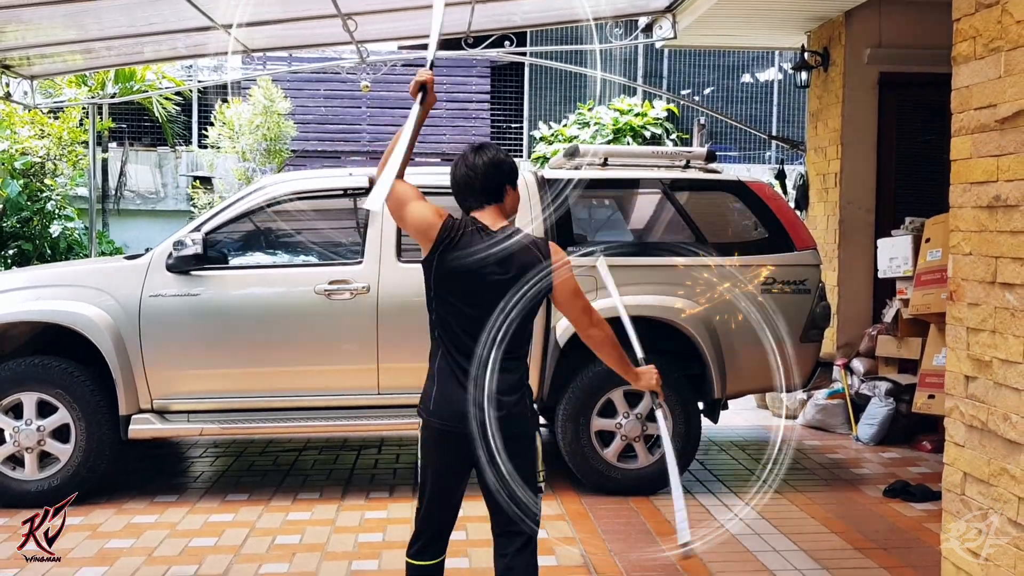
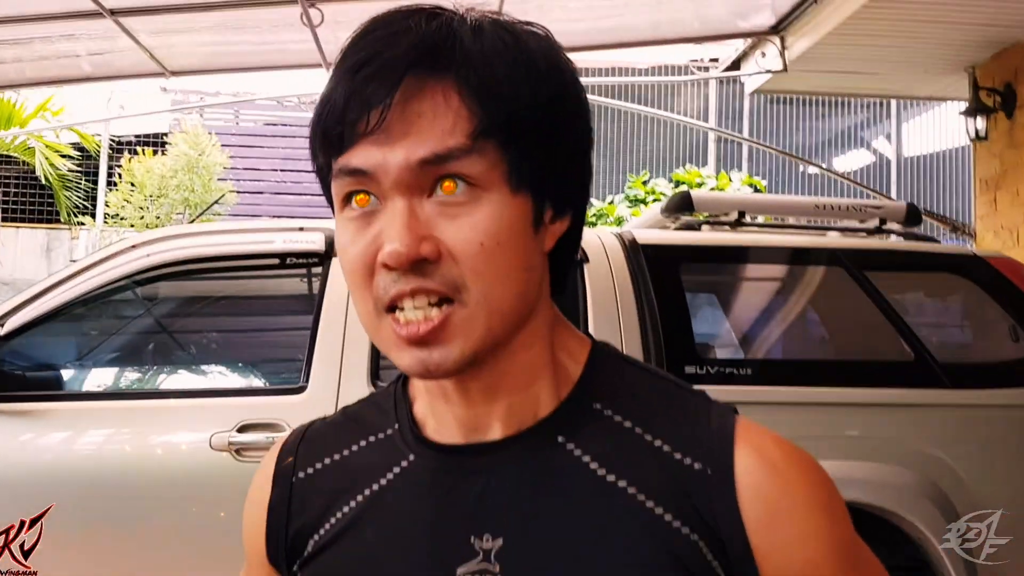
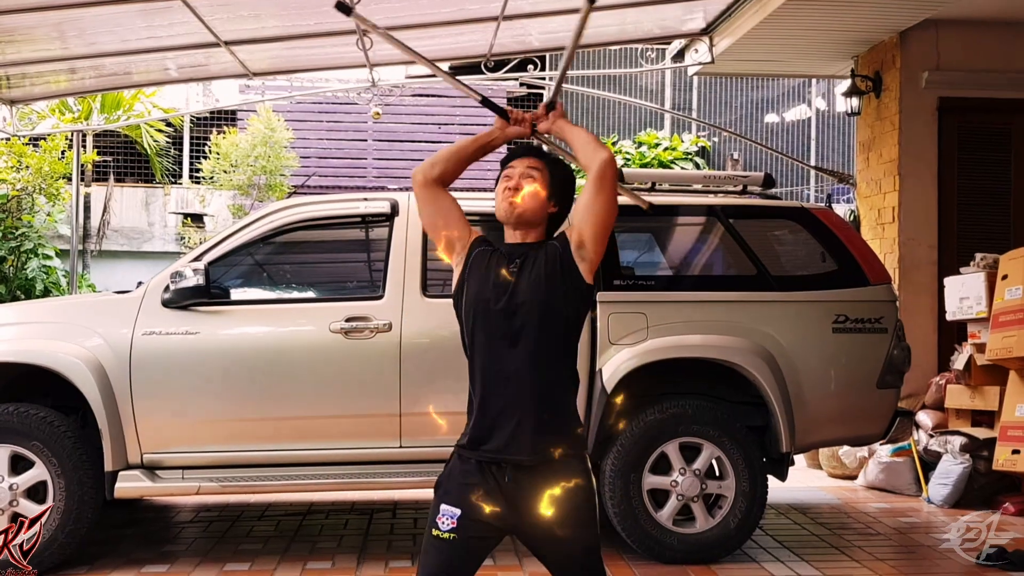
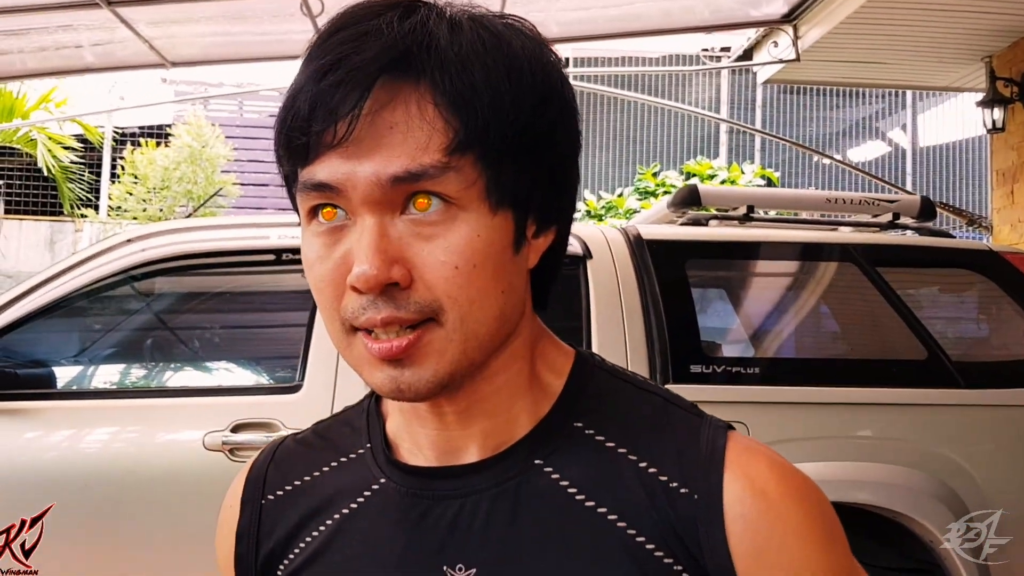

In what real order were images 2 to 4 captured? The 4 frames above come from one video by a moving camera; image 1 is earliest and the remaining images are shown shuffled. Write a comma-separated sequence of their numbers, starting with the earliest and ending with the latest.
3, 2, 4
